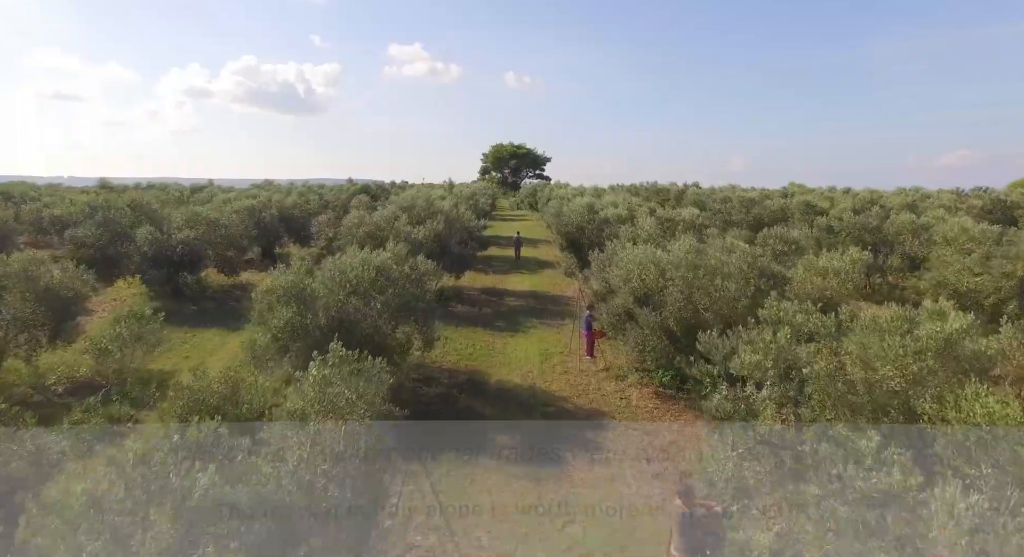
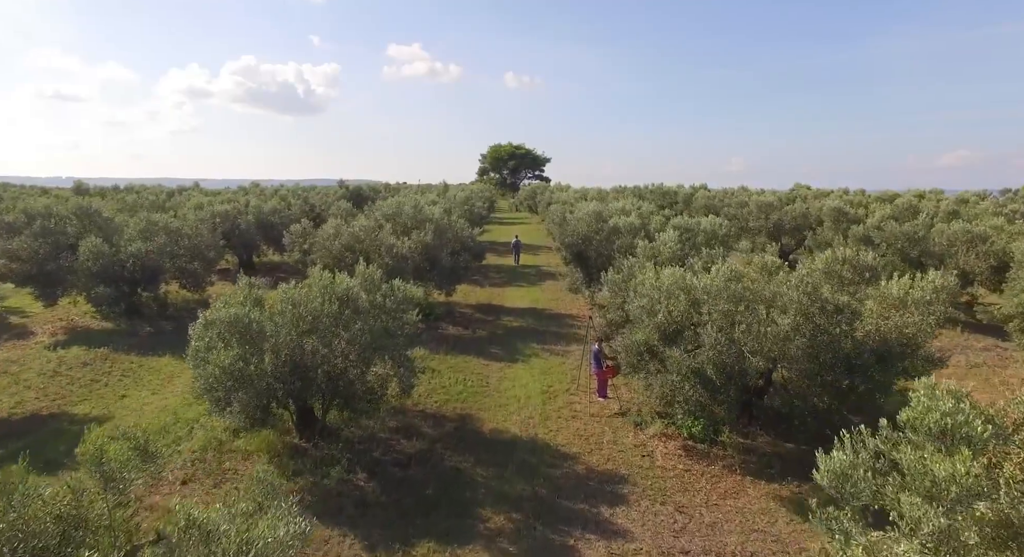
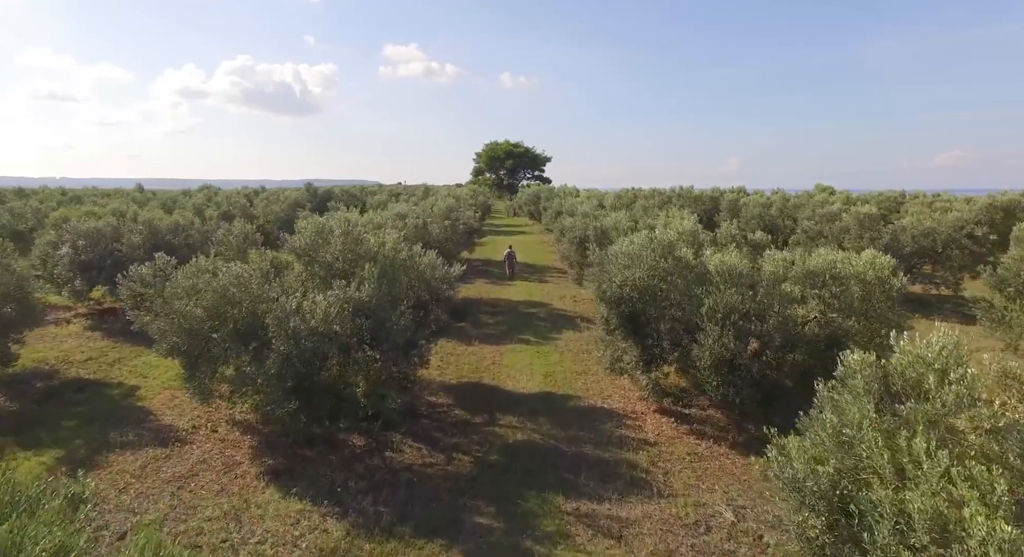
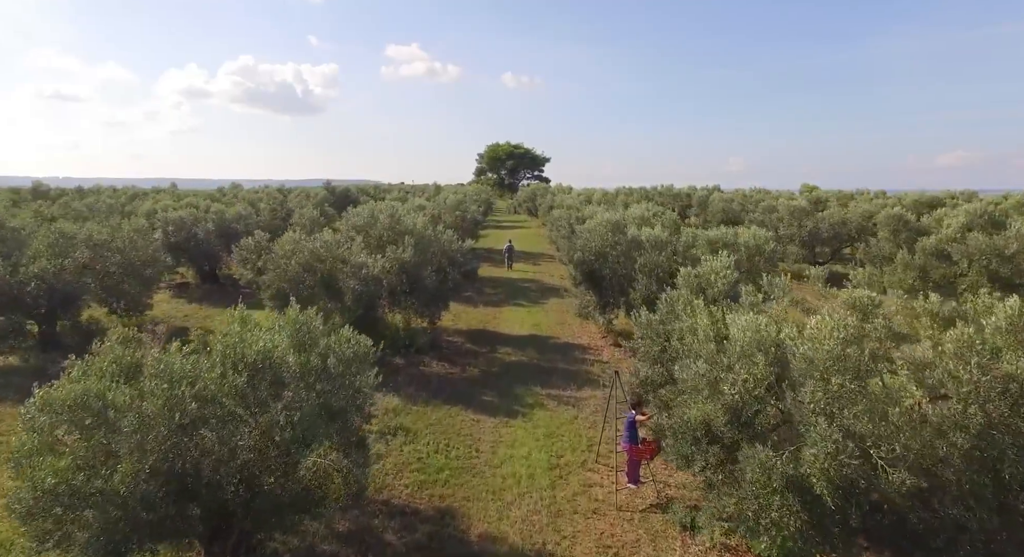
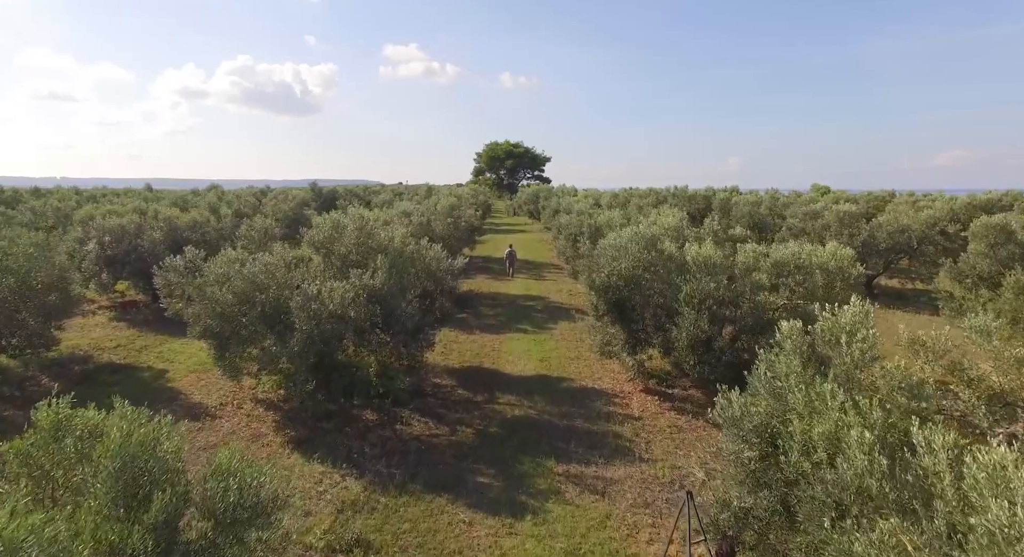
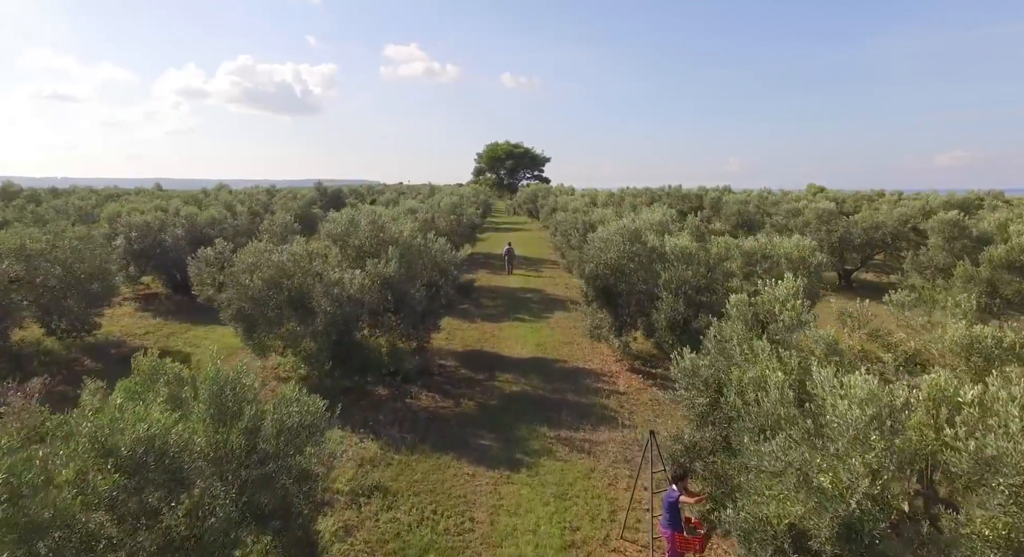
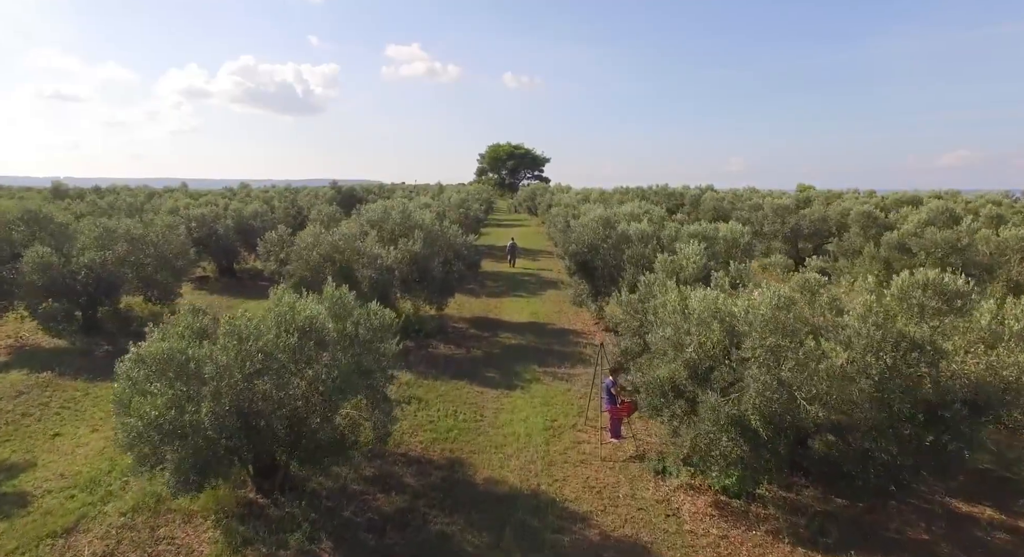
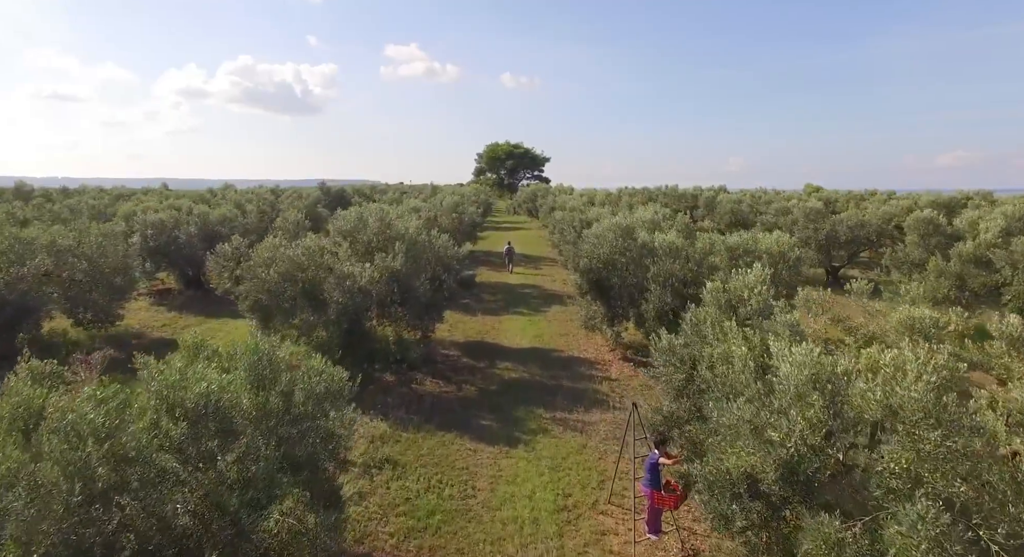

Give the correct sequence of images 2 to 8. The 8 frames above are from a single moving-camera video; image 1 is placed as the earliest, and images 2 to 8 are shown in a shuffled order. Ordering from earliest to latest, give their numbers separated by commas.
2, 7, 4, 8, 6, 5, 3
